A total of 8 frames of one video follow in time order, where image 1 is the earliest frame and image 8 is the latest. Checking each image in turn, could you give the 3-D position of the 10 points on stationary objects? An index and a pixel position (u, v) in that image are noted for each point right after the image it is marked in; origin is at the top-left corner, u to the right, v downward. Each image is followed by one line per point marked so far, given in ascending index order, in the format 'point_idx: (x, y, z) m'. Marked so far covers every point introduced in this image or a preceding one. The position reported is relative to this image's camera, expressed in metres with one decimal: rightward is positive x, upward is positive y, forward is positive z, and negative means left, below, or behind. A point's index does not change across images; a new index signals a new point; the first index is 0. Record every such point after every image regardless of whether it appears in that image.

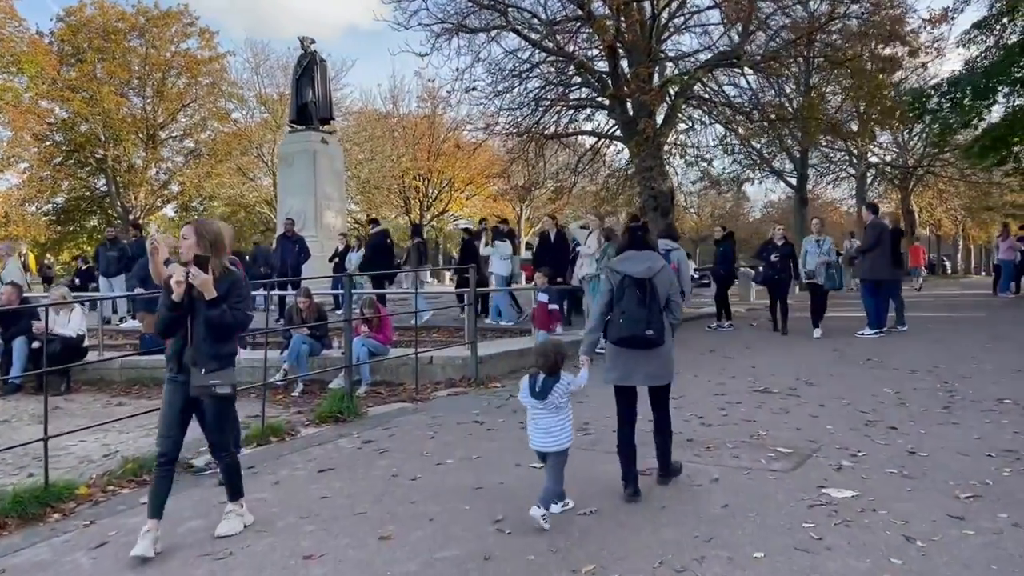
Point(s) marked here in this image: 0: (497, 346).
0: (-0.2, -0.8, +11.4) m
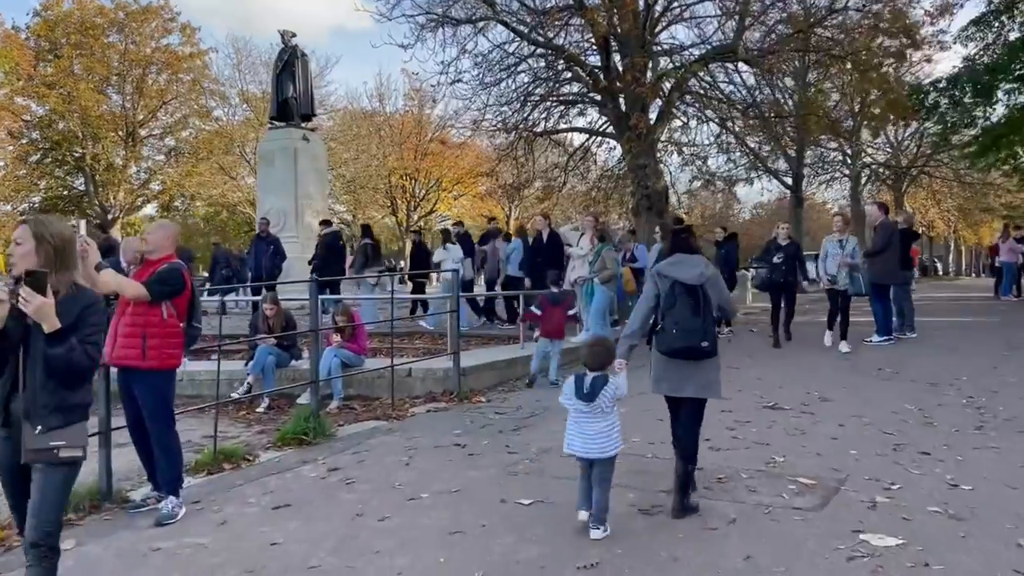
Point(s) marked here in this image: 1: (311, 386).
0: (-0.4, -0.9, +10.6) m
1: (-1.9, -0.9, +7.8) m
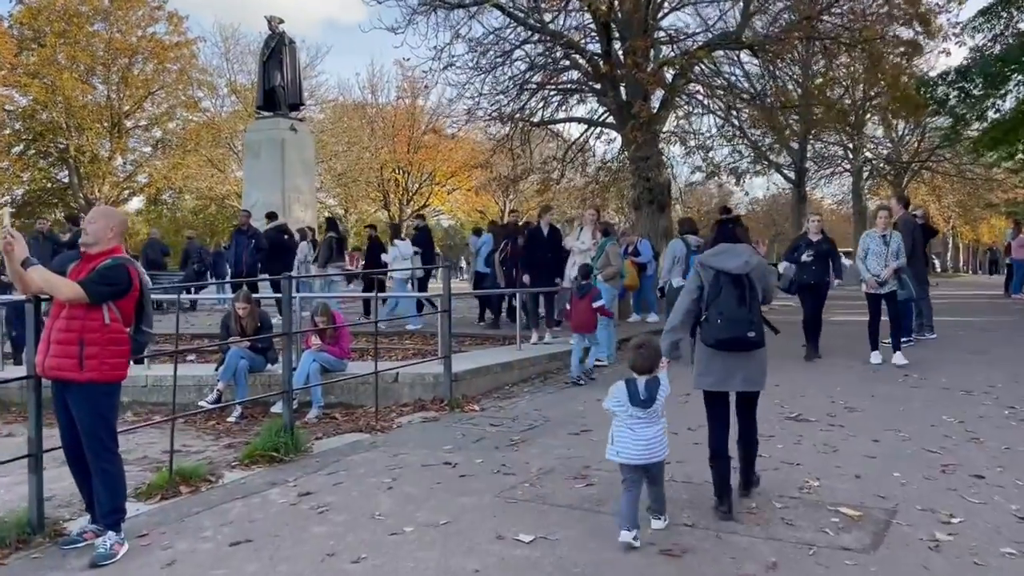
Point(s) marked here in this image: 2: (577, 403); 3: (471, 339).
0: (-0.4, -0.8, +9.8) m
1: (-1.9, -0.9, +6.9) m
2: (+0.7, -1.2, +8.5) m
3: (-0.7, -0.9, +13.0) m
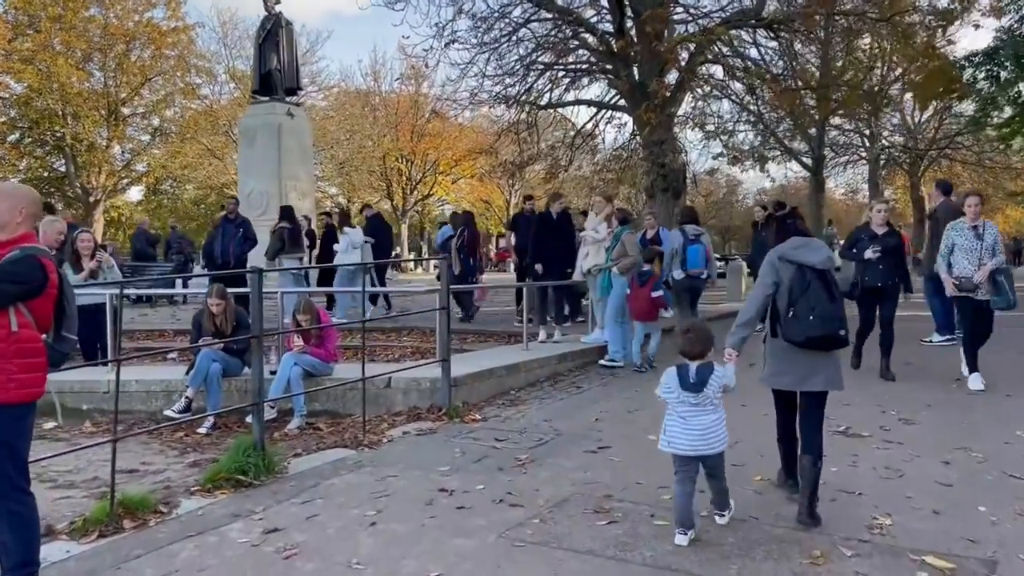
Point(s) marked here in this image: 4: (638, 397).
0: (-0.4, -0.8, +8.8) m
1: (-1.8, -0.9, +6.0) m
2: (+0.7, -1.1, +7.6) m
3: (-0.6, -0.8, +12.0) m
4: (+1.3, -1.1, +8.2) m
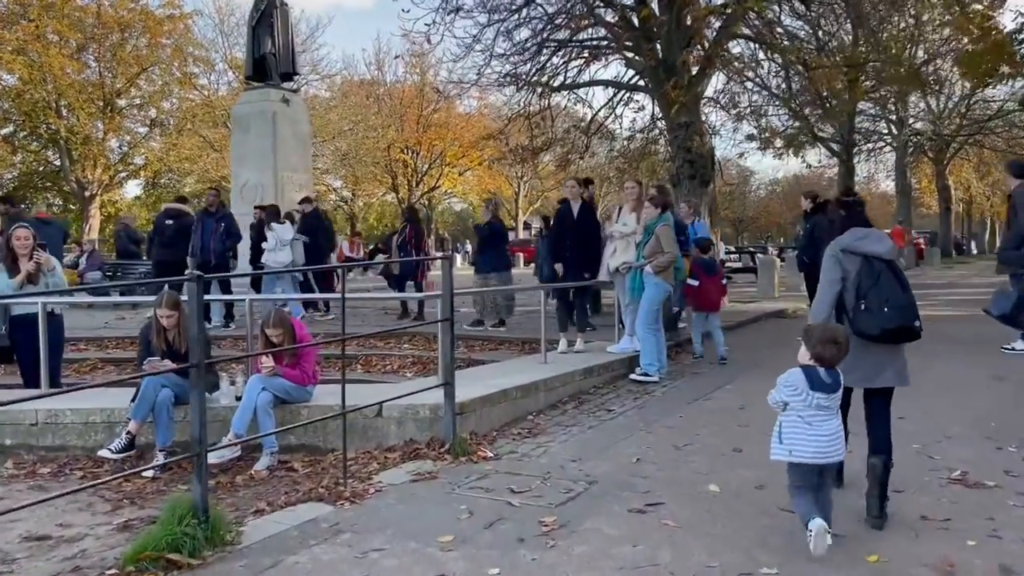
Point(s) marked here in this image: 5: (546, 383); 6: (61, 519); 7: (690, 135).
0: (-0.2, -0.8, +7.4) m
1: (-1.7, -0.9, +4.5) m
2: (+0.9, -1.2, +6.1) m
3: (-0.4, -0.8, +10.6) m
4: (+1.4, -1.1, +6.7) m
5: (+0.3, -0.9, +7.5) m
6: (-2.9, -1.5, +5.2) m
7: (+3.3, +2.8, +15.2) m
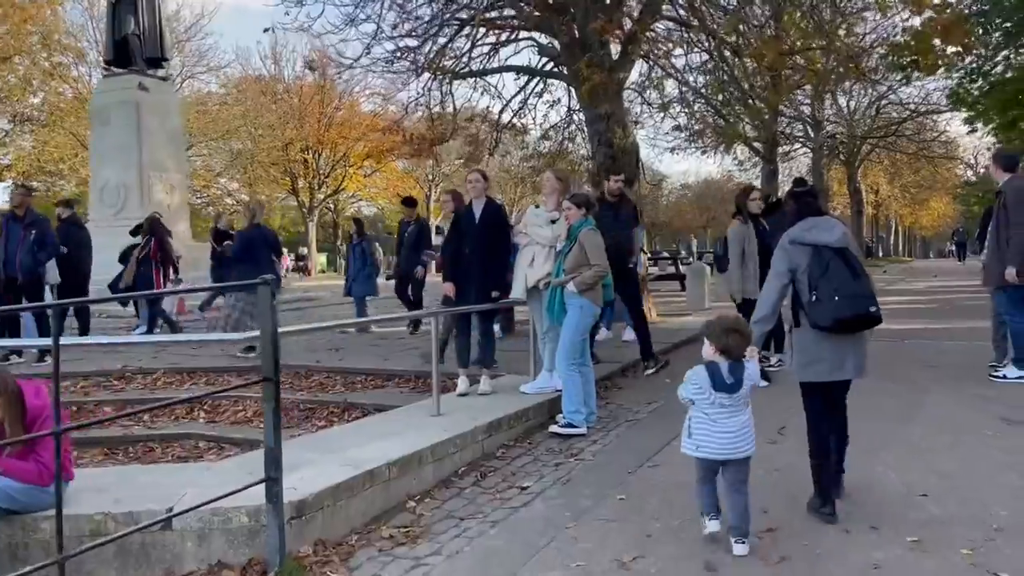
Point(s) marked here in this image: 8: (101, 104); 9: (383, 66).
0: (-1.0, -1.0, +5.2) m
1: (-2.2, -1.2, +2.2) m
2: (+0.2, -1.4, +4.1) m
3: (-1.5, -1.0, +8.4) m
4: (+0.7, -1.3, +4.7) m
5: (-0.5, -1.1, +5.4) m
6: (-3.4, -1.7, +2.7) m
7: (+1.6, +2.6, +13.3) m
8: (-9.4, +4.3, +18.8) m
9: (-2.3, +3.9, +14.4) m
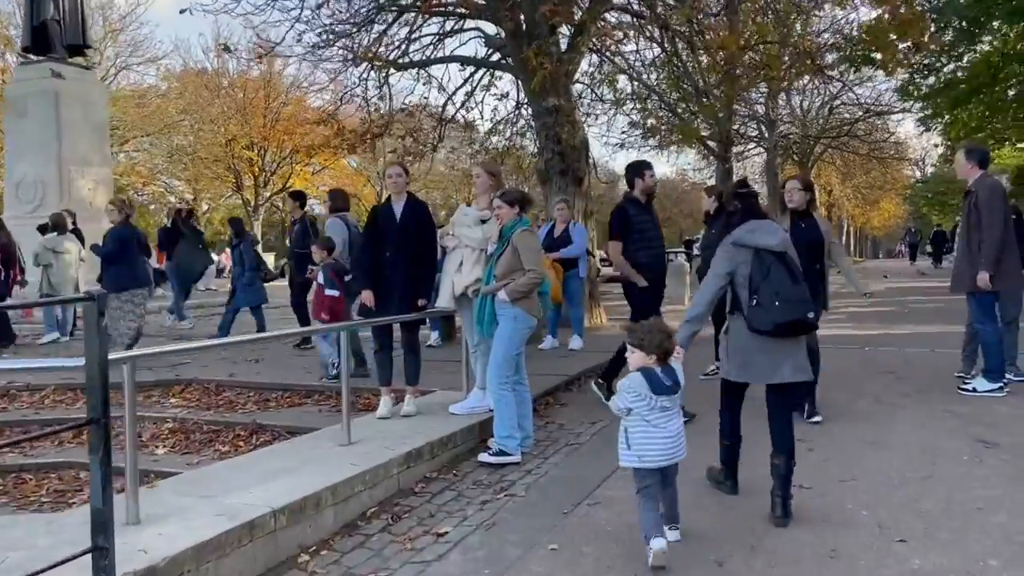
0: (-1.5, -1.1, +4.3) m
1: (-2.5, -1.2, +1.3) m
2: (-0.2, -1.4, +3.3) m
3: (-2.2, -1.1, +7.5) m
4: (+0.2, -1.4, +4.0) m
5: (-1.0, -1.1, +4.6) m
6: (-3.7, -1.7, +1.8) m
7: (+0.7, +2.6, +12.6) m
8: (-10.6, +4.2, +17.5) m
9: (-3.2, +3.9, +13.5) m
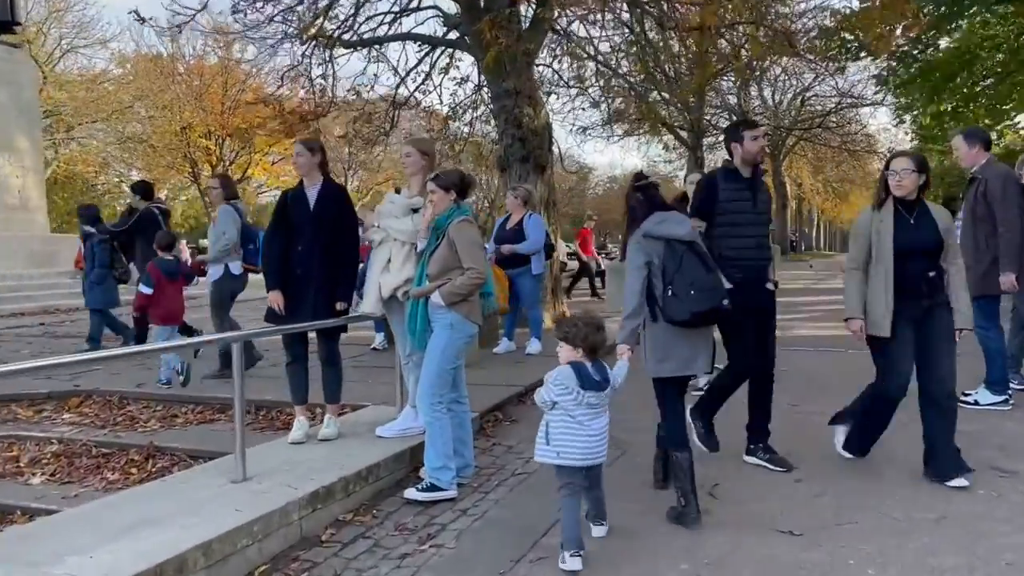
0: (-1.8, -1.1, +3.3) m
1: (-2.8, -1.3, +0.3) m
2: (-0.5, -1.5, +2.3) m
3: (-2.6, -1.1, +6.5) m
4: (-0.1, -1.4, +3.0) m
5: (-1.3, -1.2, +3.6) m
6: (-4.0, -1.8, +0.7) m
7: (+0.1, +2.6, +11.7) m
8: (-11.4, +4.3, +16.2) m
9: (-3.9, +3.9, +12.4) m
